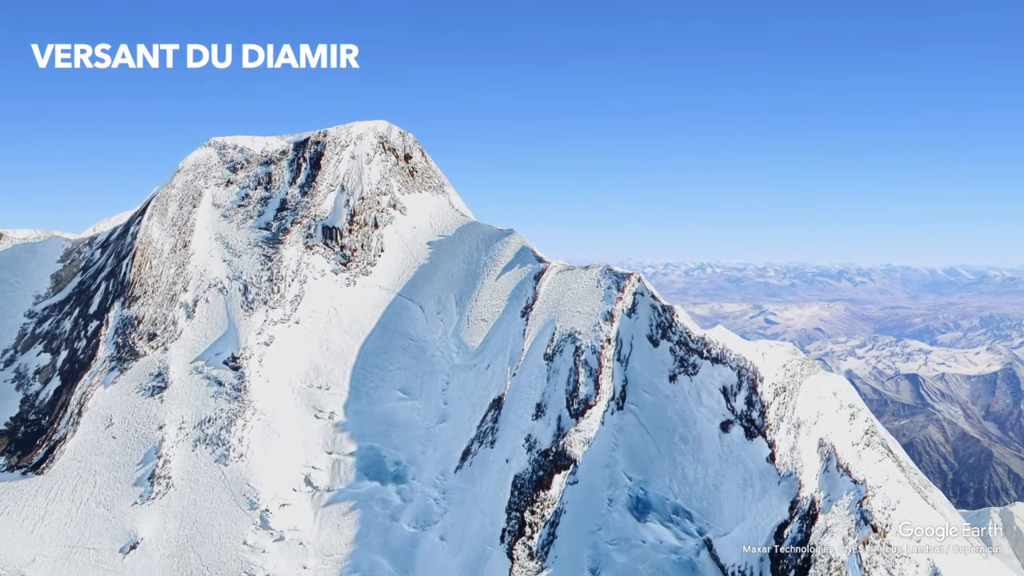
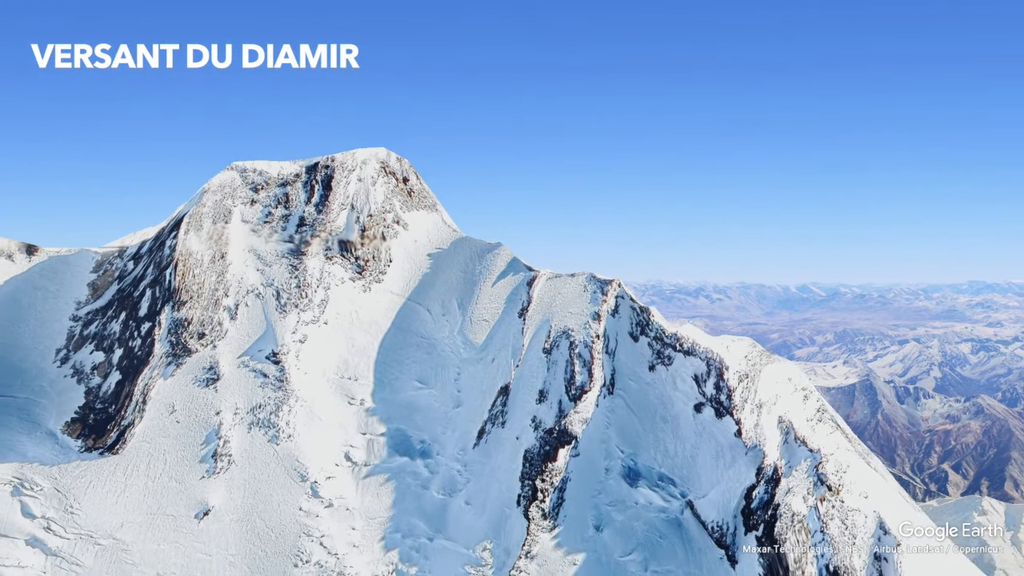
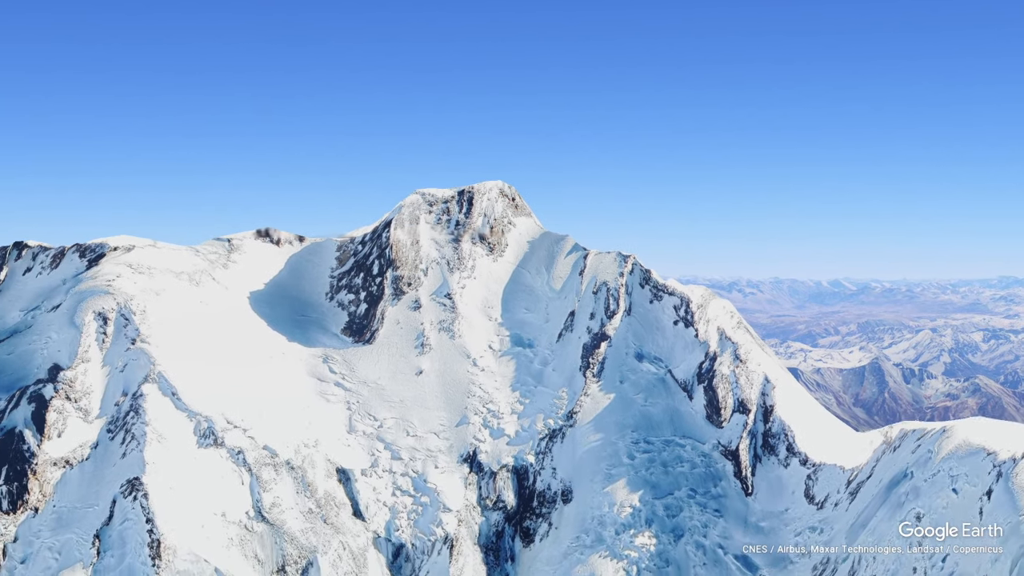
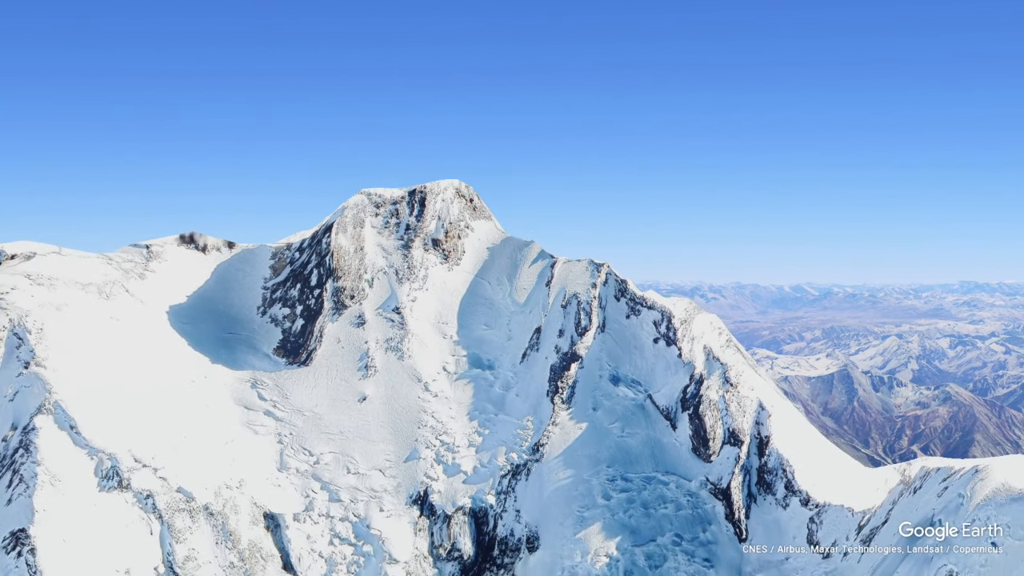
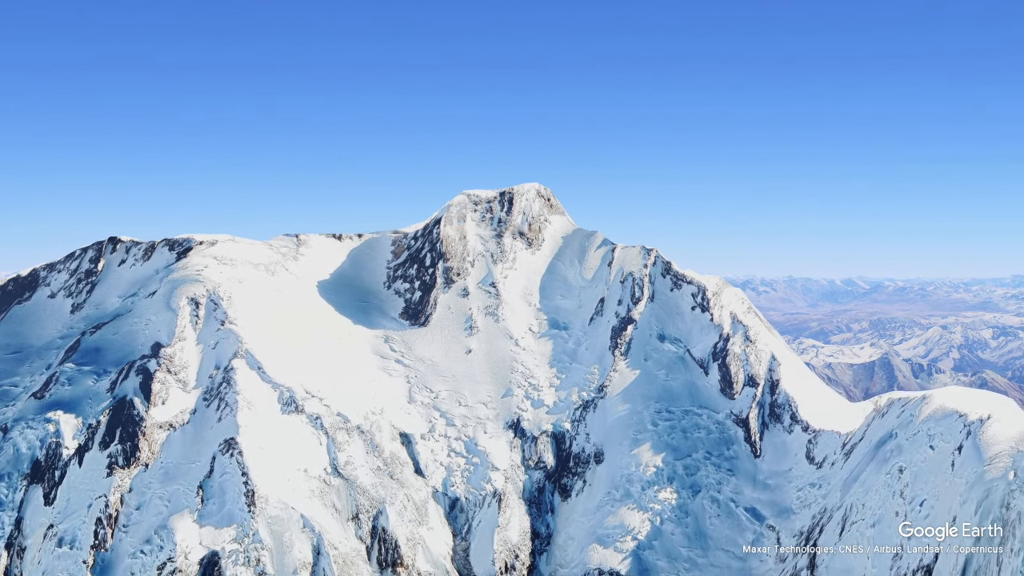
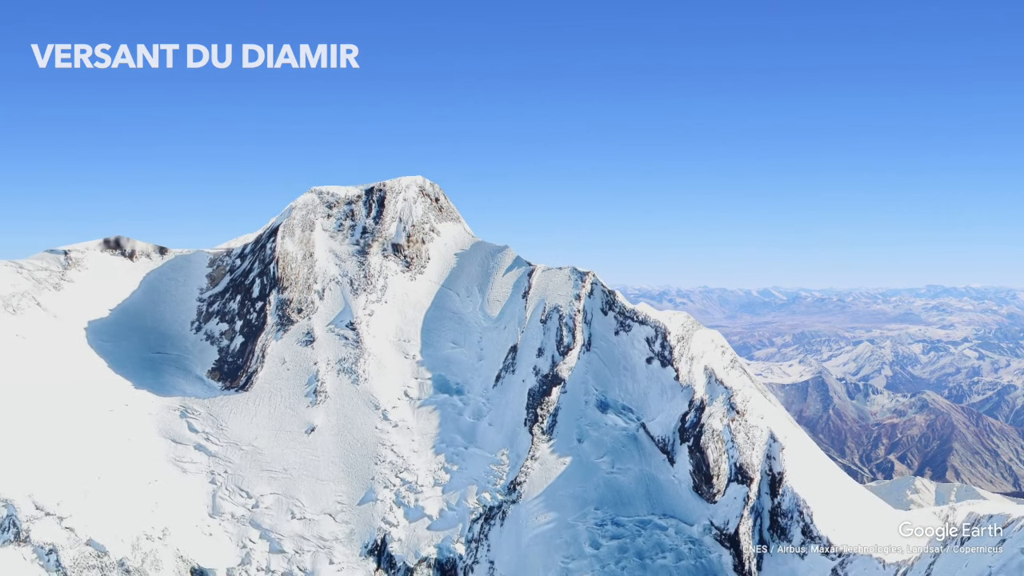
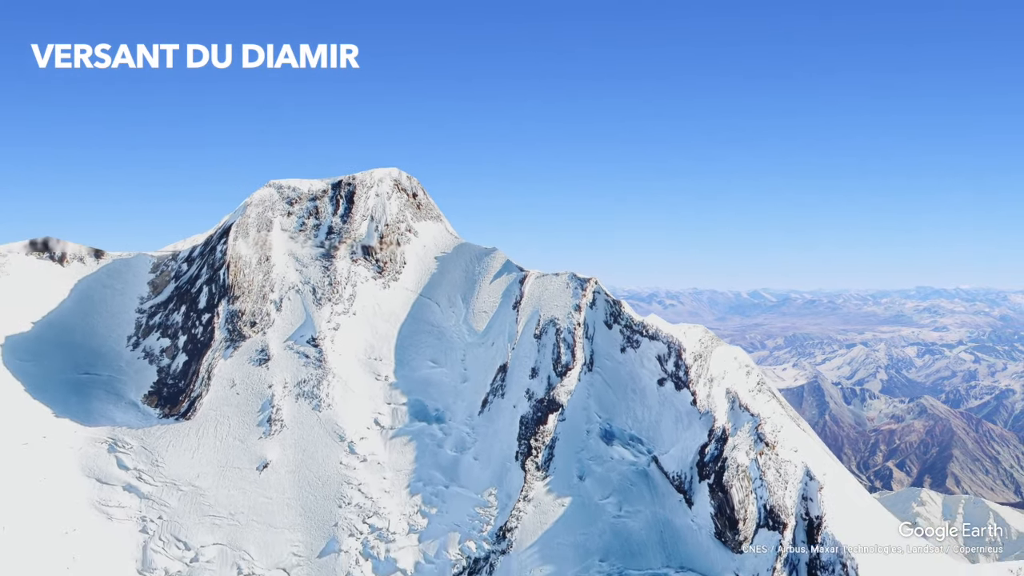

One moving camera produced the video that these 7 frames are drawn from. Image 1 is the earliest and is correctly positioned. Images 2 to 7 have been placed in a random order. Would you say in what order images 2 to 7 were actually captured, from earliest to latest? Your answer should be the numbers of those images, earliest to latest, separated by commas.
2, 7, 6, 4, 3, 5
